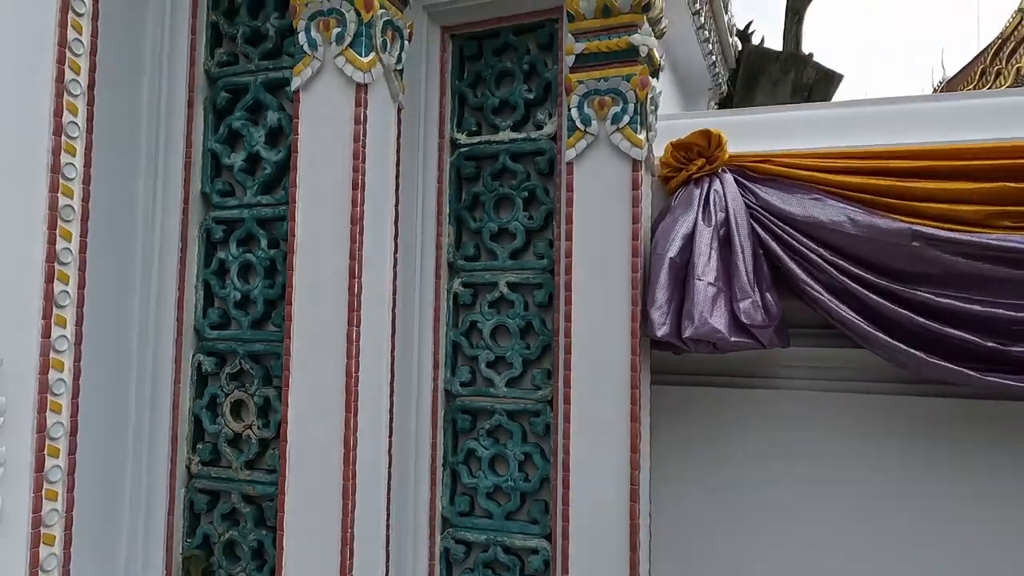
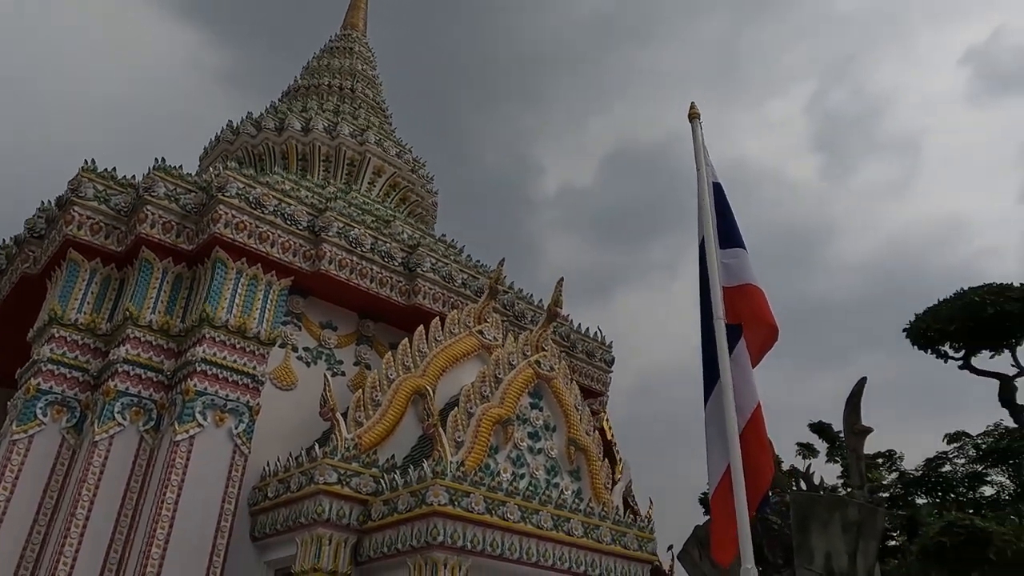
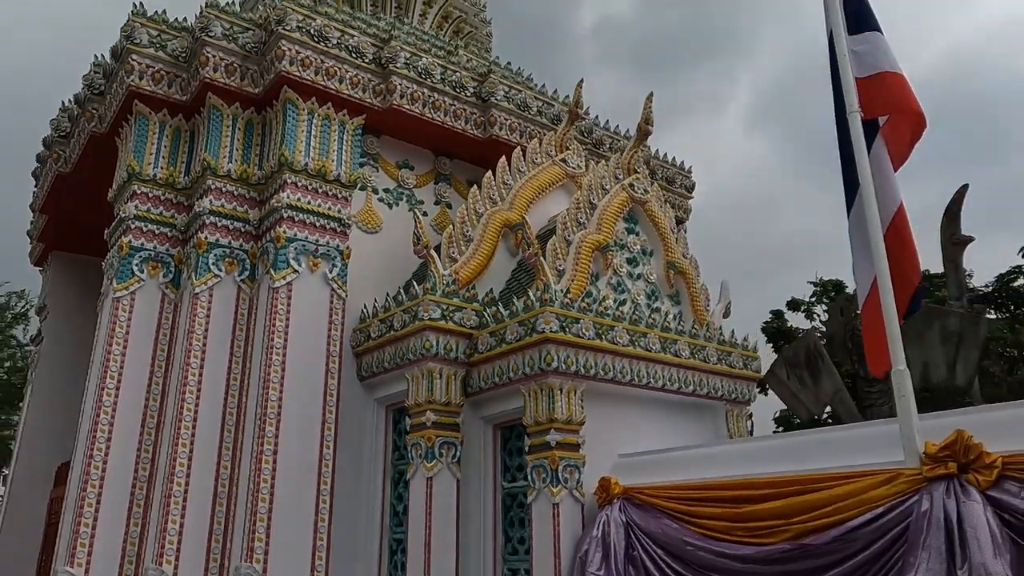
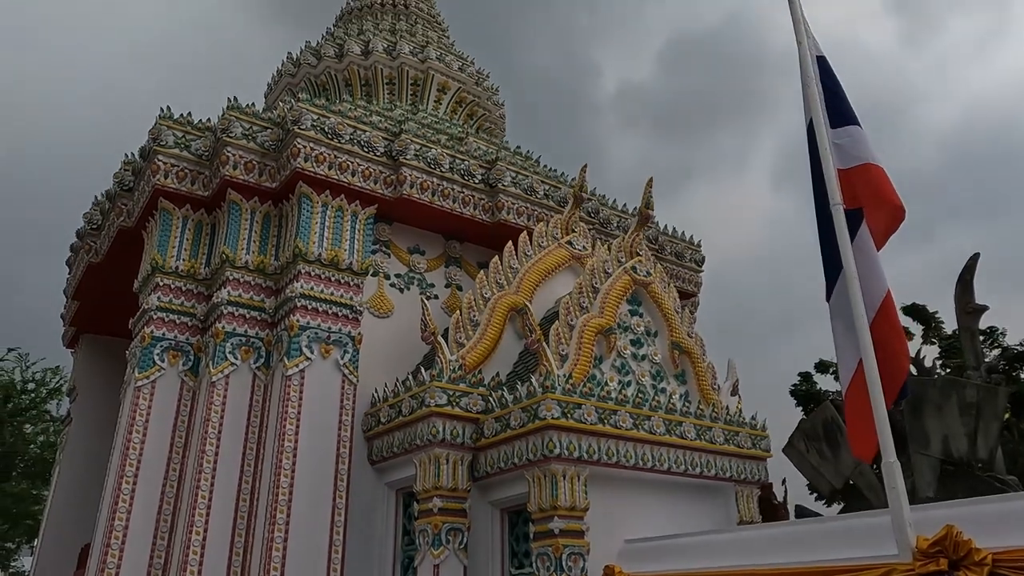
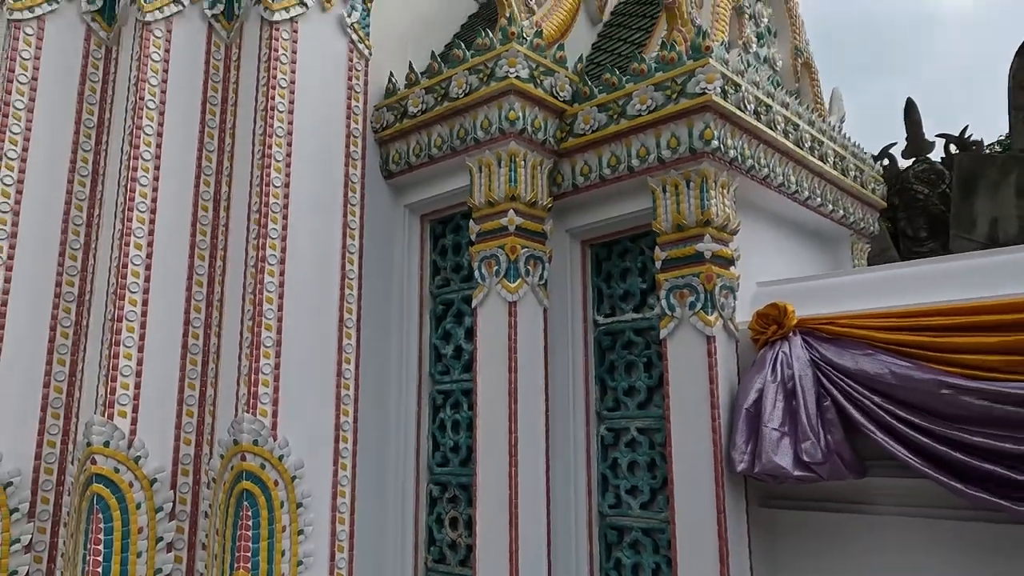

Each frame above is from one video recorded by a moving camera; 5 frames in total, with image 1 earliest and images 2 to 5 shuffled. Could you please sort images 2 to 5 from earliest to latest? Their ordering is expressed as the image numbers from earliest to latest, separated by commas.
5, 3, 4, 2
